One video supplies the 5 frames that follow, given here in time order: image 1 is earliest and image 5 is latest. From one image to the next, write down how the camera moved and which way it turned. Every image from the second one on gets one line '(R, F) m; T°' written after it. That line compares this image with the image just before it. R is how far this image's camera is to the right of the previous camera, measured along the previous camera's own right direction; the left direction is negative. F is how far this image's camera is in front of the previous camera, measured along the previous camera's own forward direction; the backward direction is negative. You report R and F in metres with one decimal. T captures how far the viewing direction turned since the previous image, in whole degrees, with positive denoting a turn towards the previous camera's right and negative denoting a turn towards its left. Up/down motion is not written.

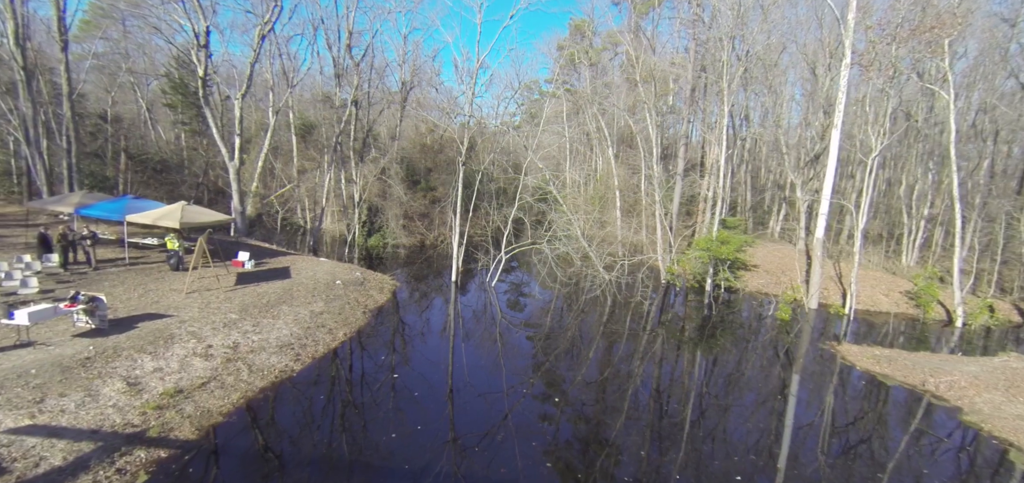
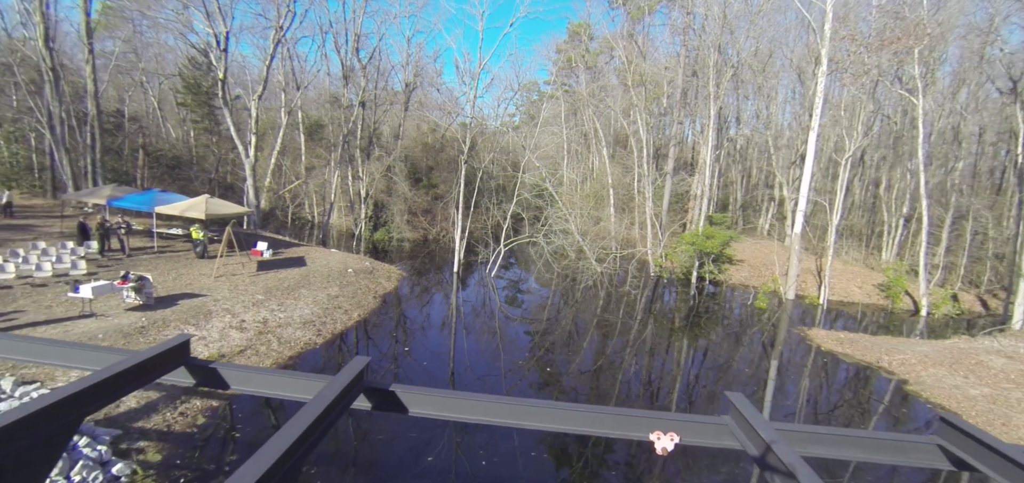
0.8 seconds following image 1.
(0.0, -1.2) m; 0°
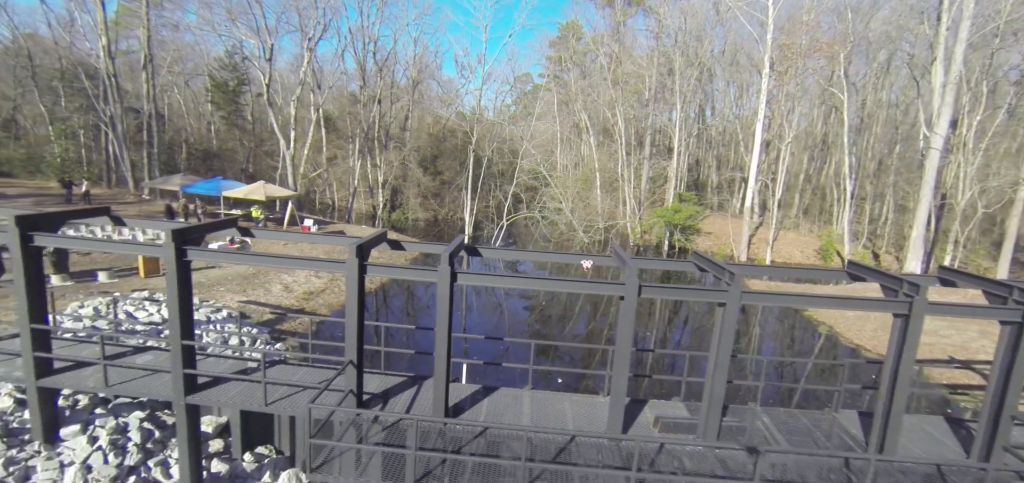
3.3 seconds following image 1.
(-0.2, -3.7) m; 0°
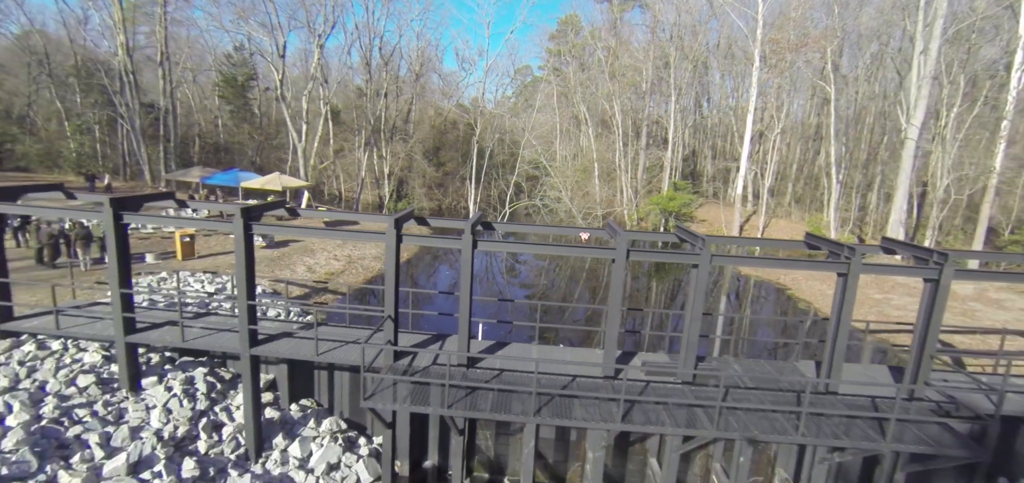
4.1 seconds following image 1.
(-0.2, -1.1) m; 0°
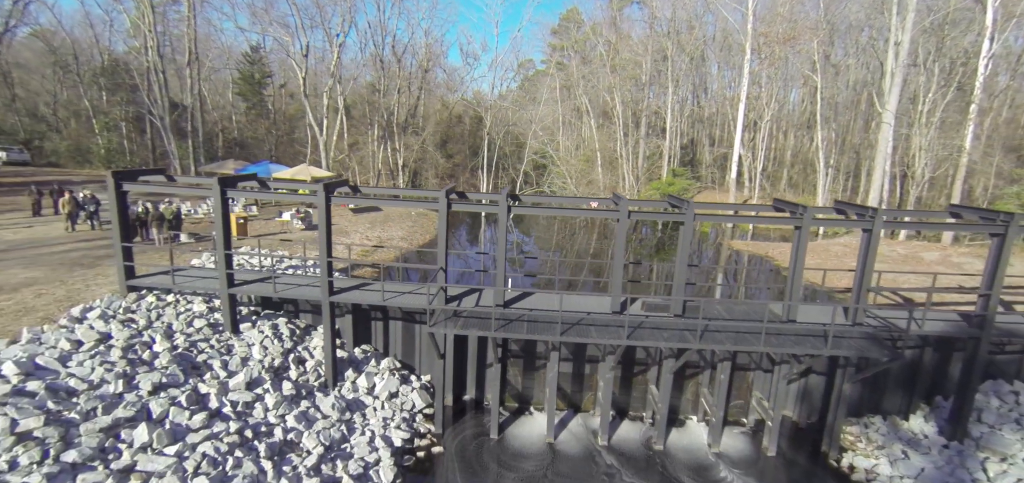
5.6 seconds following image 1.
(-0.5, -1.8) m; 0°
